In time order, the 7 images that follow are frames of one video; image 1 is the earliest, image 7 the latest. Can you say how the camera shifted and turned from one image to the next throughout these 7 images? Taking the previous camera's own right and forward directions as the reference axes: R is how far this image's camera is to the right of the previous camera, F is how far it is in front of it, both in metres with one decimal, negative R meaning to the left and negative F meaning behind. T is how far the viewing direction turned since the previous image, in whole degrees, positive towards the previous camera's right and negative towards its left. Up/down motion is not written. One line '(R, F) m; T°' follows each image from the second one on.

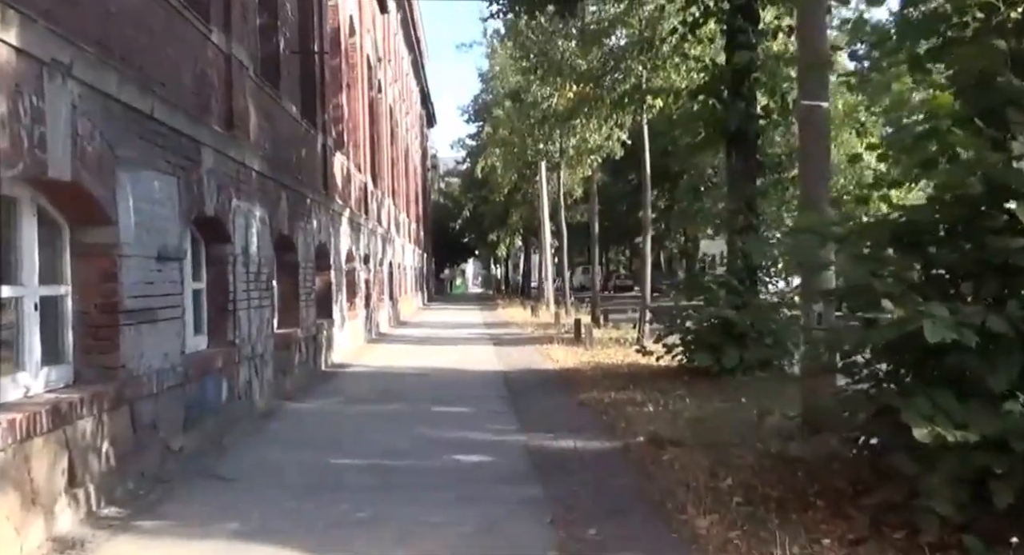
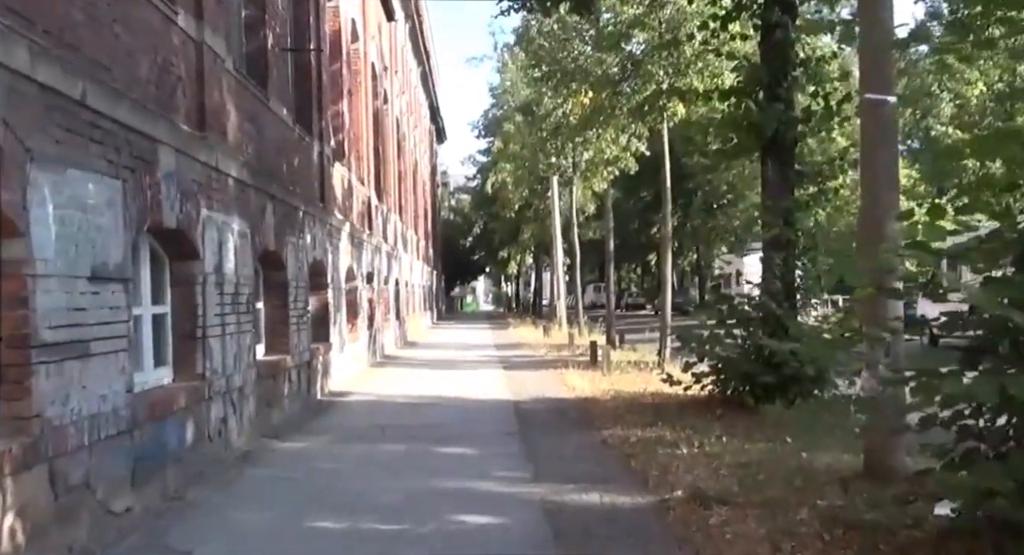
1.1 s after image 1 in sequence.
(0.0, +1.5) m; -1°
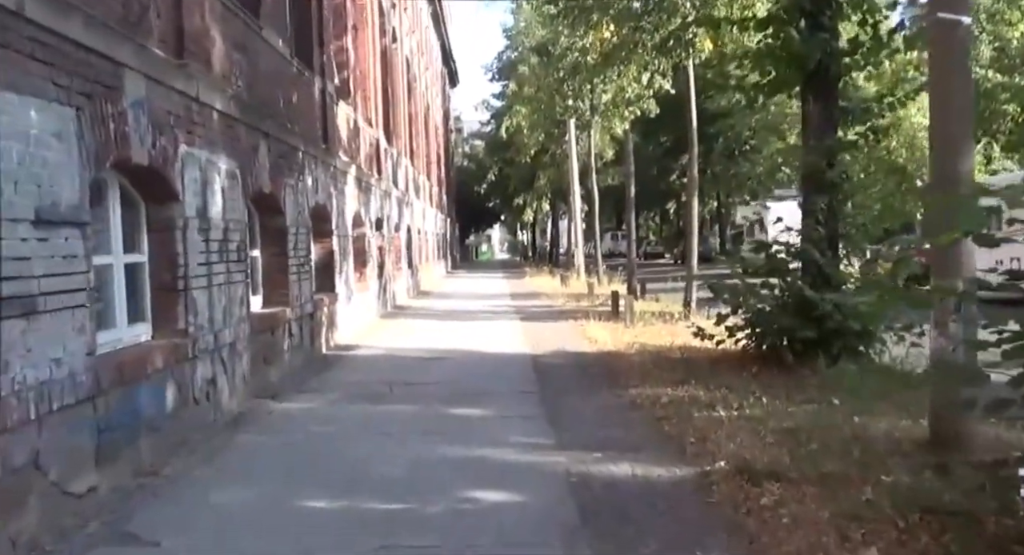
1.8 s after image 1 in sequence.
(0.0, +1.1) m; -1°
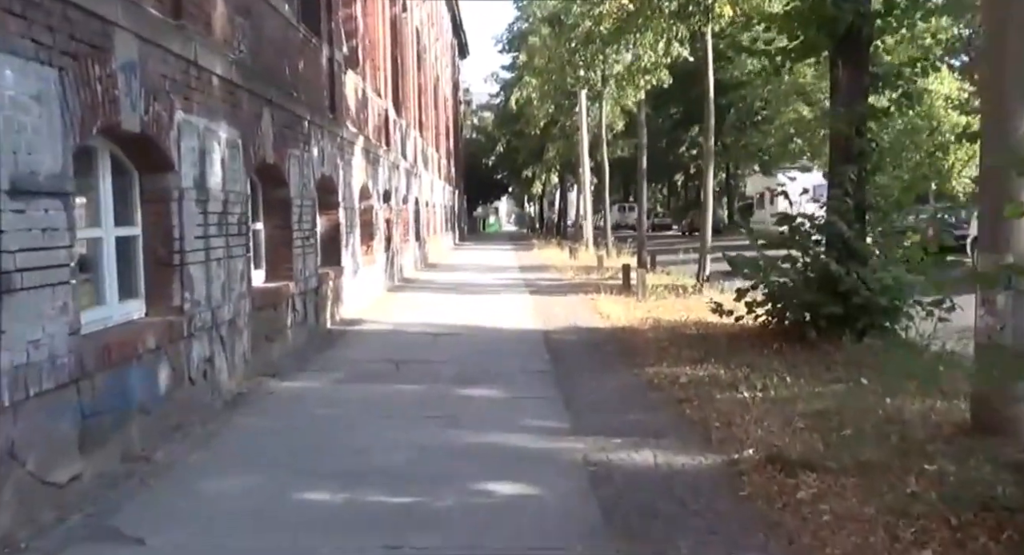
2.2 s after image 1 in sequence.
(-0.1, +0.5) m; 0°
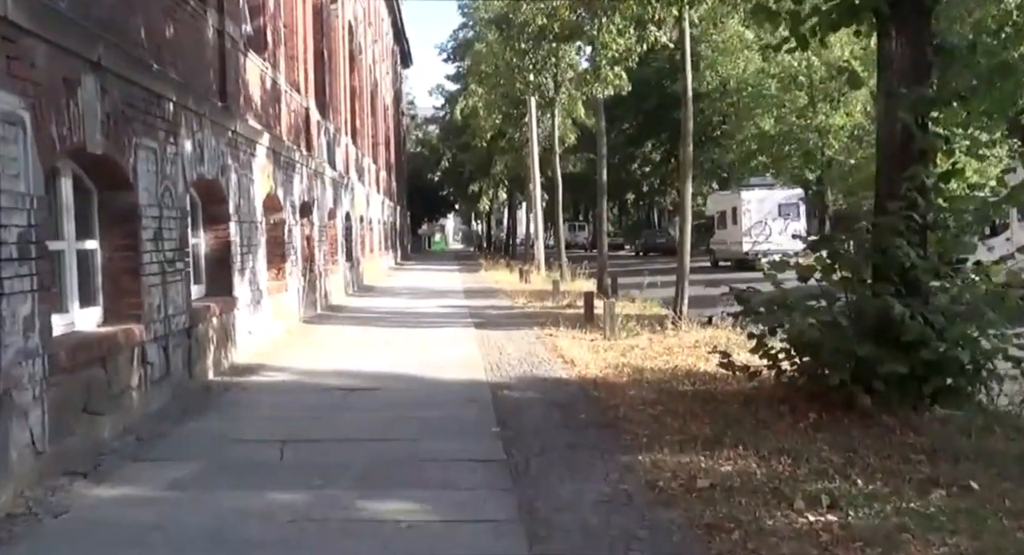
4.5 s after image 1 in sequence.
(+0.1, +3.3) m; +3°
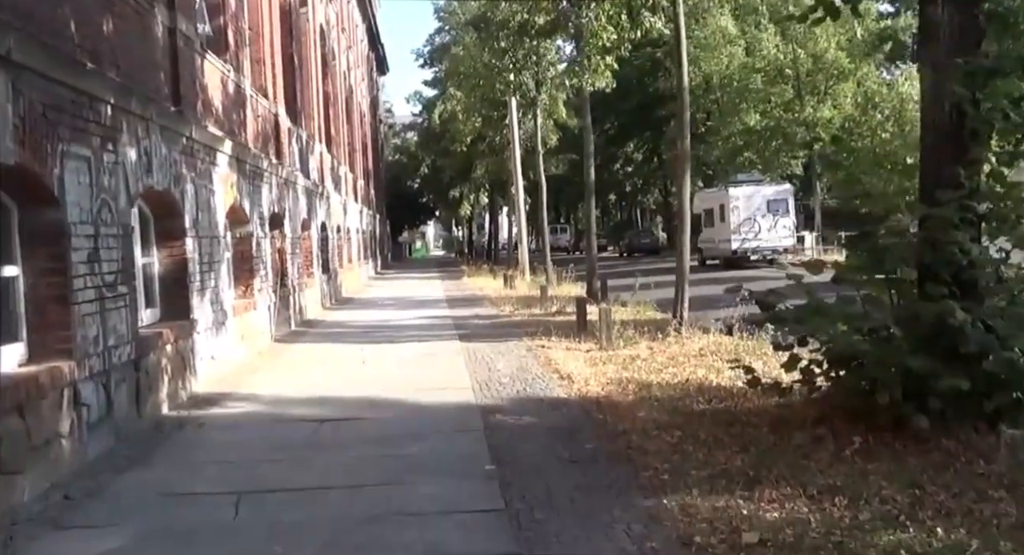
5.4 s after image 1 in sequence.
(-0.1, +1.2) m; +1°
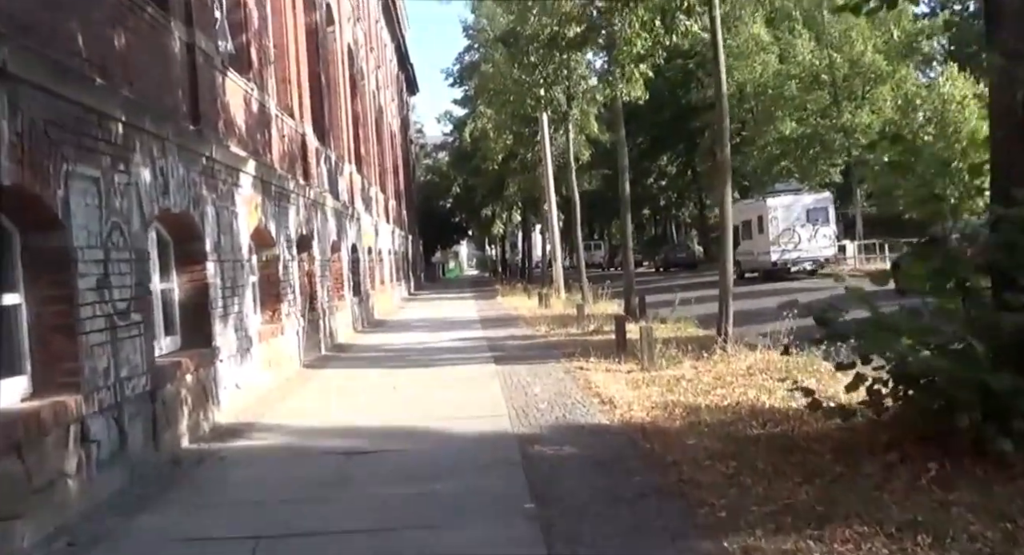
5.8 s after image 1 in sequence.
(0.0, +0.6) m; -2°
